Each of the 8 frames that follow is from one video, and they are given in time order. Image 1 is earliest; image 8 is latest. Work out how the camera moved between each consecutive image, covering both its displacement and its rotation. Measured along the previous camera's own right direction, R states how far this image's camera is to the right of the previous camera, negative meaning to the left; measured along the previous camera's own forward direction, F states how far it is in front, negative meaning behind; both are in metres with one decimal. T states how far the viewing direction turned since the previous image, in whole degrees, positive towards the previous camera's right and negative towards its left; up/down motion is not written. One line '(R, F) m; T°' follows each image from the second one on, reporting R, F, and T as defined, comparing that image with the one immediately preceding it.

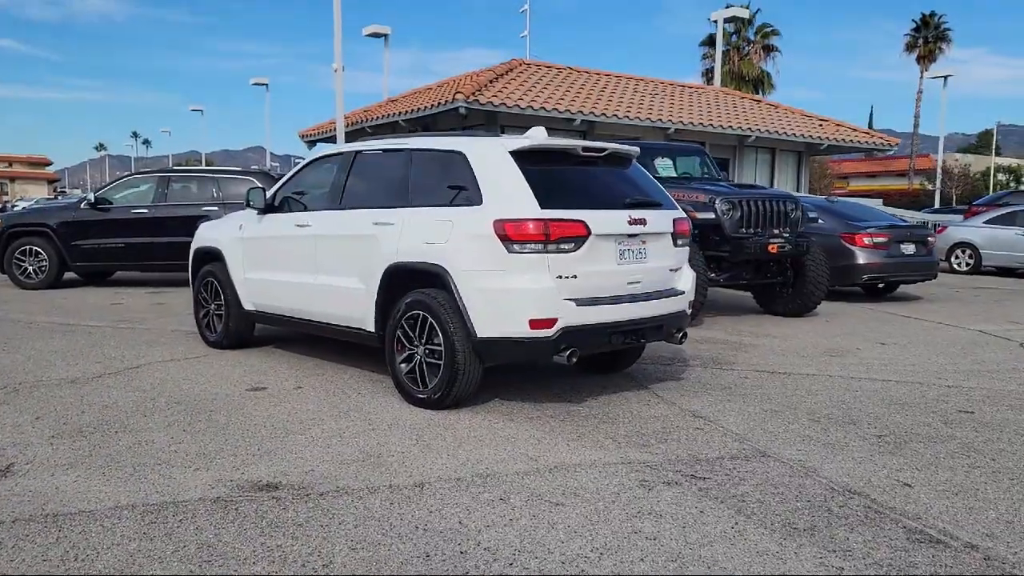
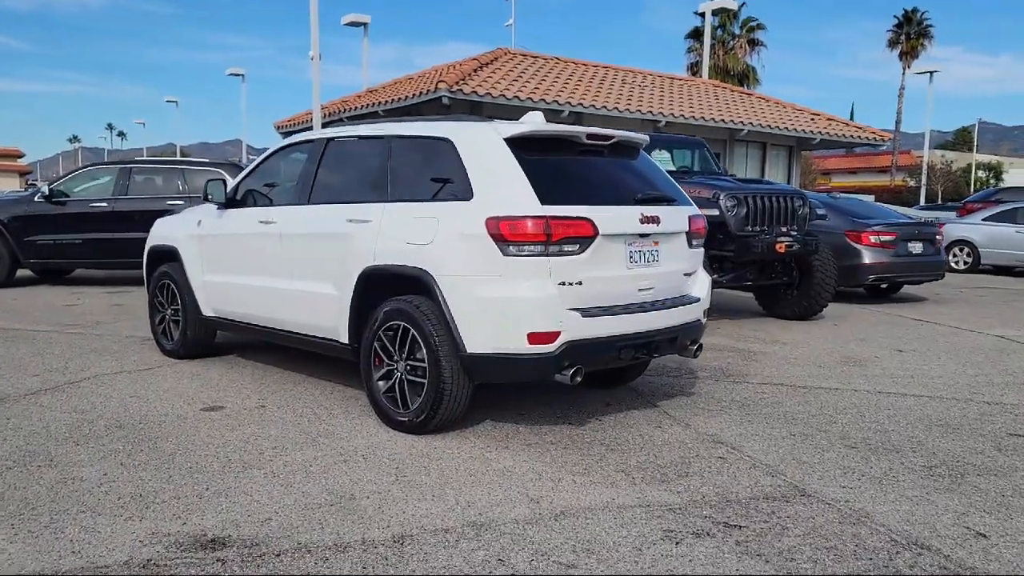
(-0.1, +0.8) m; +1°
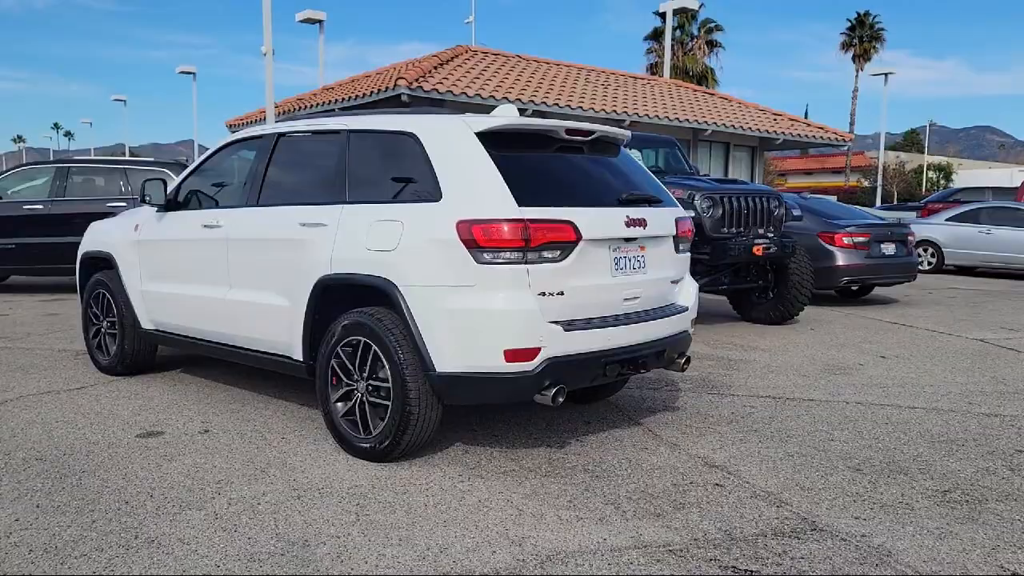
(-0.1, +0.5) m; +3°
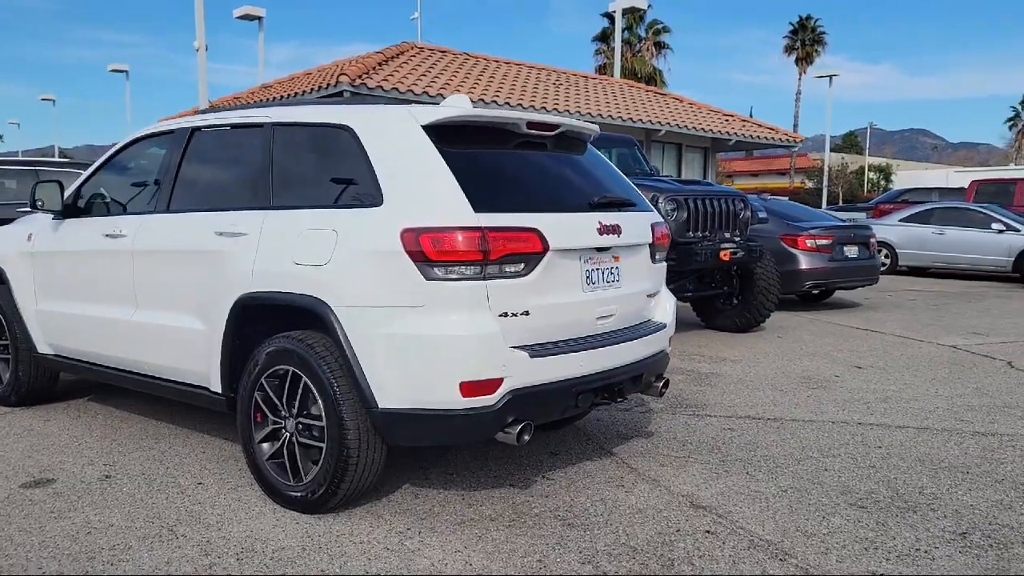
(0.0, +0.6) m; +4°
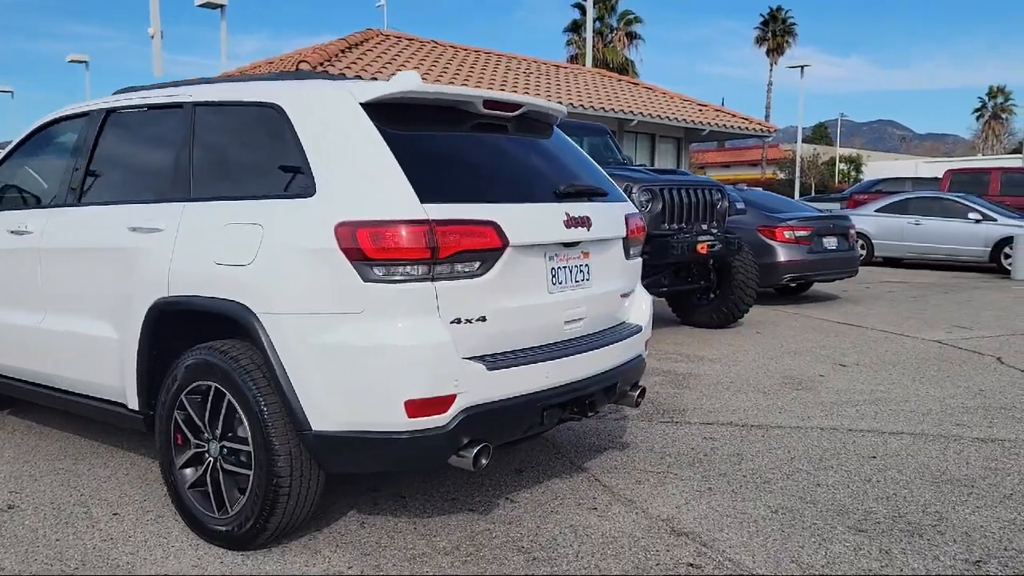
(+0.1, +0.5) m; +2°
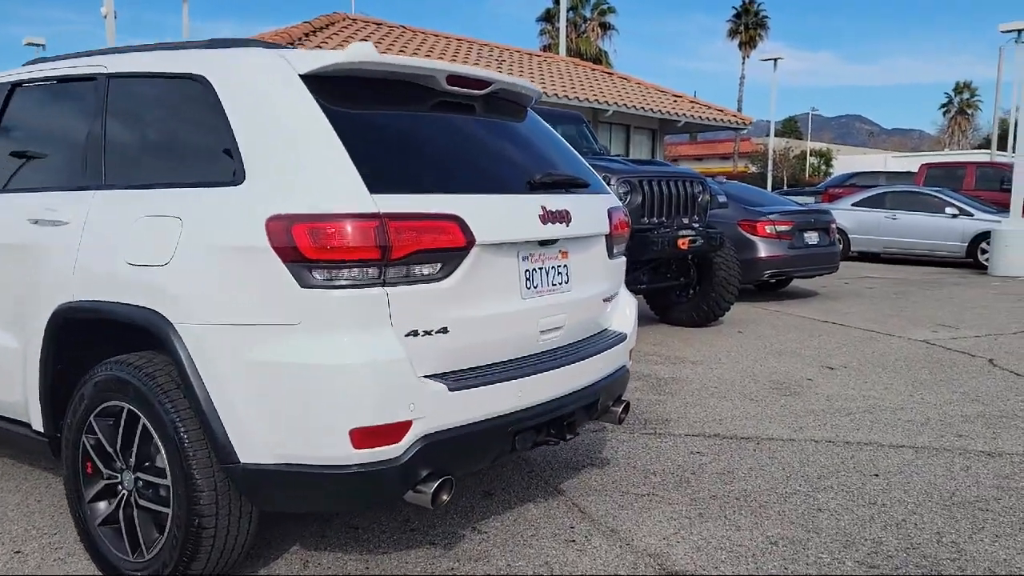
(0.0, +0.5) m; +2°
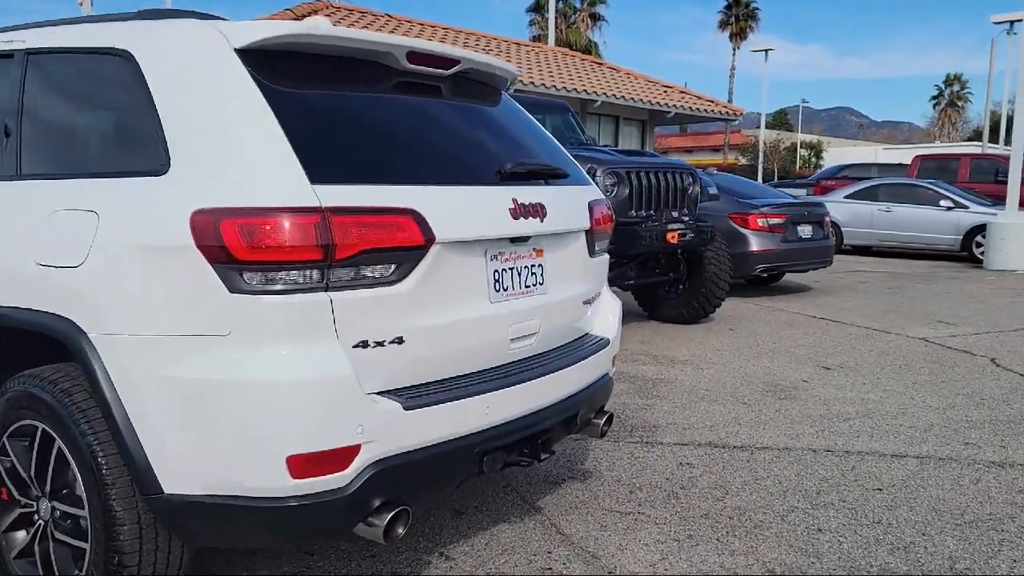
(+0.1, +0.3) m; +1°
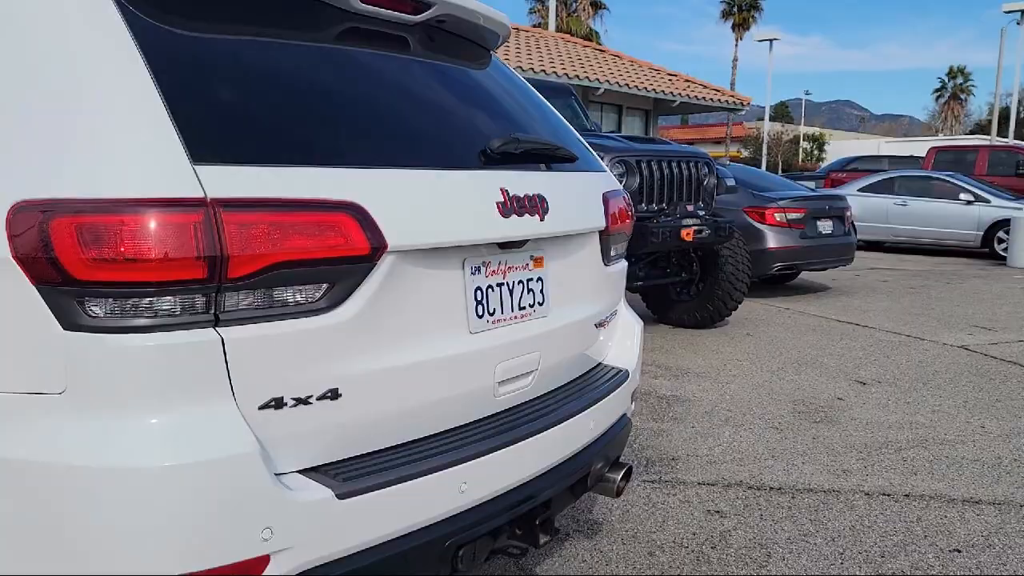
(0.0, +0.8) m; 0°
